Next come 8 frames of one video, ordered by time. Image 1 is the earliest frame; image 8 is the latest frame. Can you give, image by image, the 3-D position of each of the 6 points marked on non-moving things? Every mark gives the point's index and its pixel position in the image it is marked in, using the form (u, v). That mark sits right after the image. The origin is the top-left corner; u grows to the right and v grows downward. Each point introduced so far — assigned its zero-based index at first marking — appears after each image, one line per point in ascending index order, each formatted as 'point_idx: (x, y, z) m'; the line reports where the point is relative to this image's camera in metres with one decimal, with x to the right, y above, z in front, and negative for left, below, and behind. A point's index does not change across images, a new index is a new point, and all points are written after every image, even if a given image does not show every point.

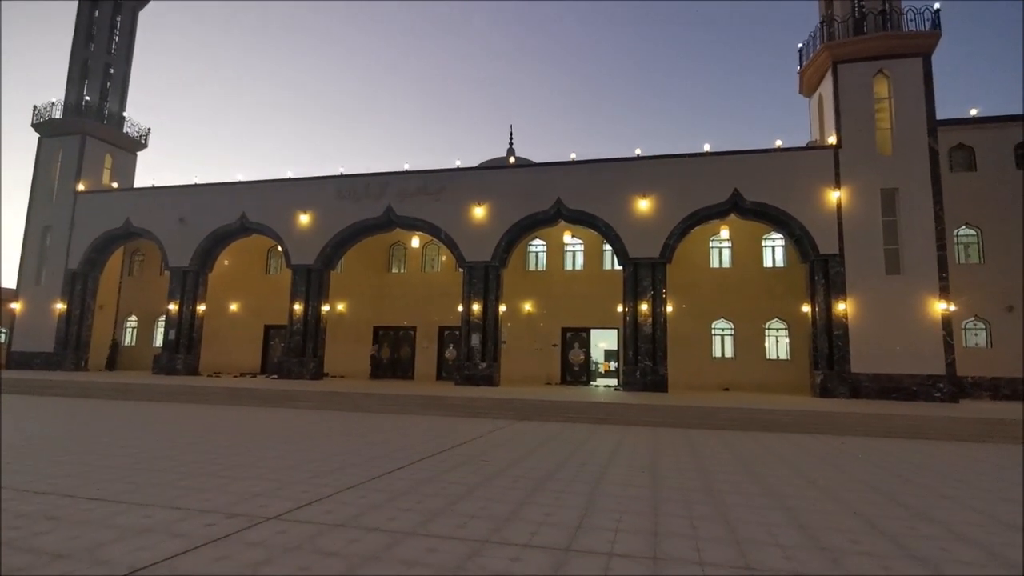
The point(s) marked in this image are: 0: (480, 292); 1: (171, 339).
0: (-1.0, -0.1, +17.0) m
1: (-11.5, -1.8, +19.1) m
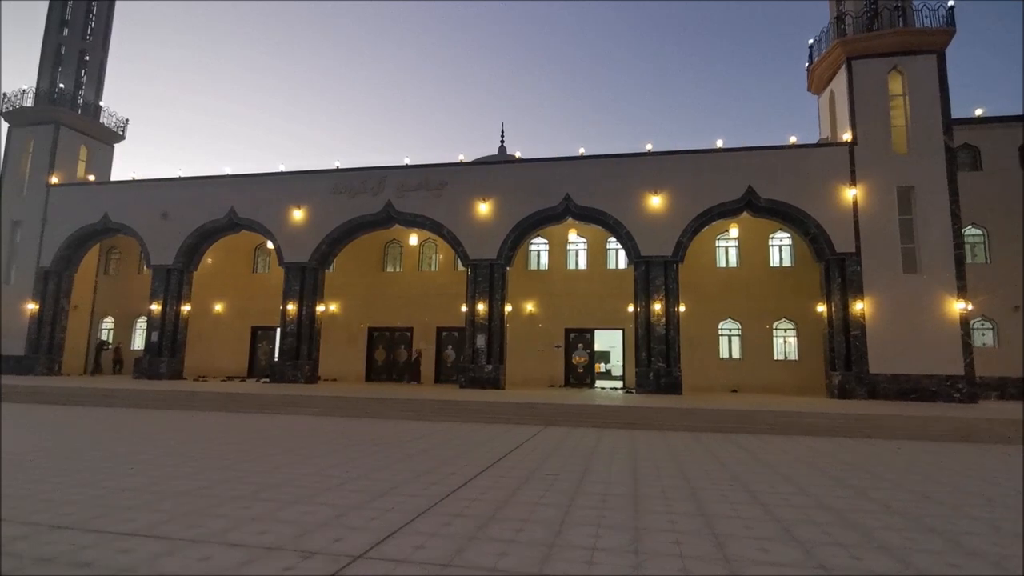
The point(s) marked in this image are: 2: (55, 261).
0: (-0.8, -0.1, +16.3) m
1: (-11.4, -1.7, +18.0) m
2: (-15.5, +0.9, +19.1) m
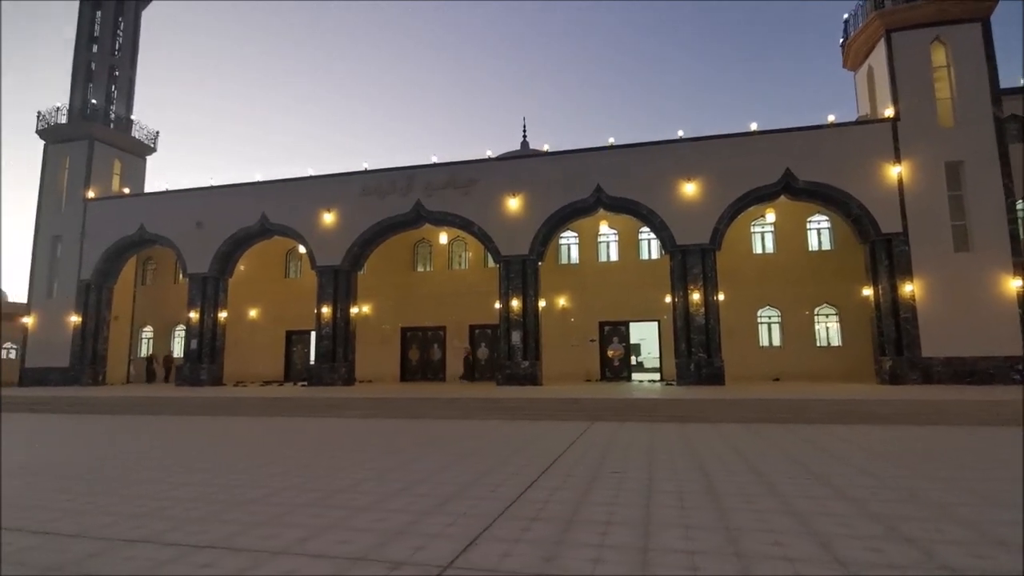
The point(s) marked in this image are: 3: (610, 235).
0: (+0.2, 0.0, +16.2) m
1: (-10.3, -2.0, +18.2) m
2: (-14.4, +0.5, +19.5) m
3: (+3.3, +1.8, +19.1) m
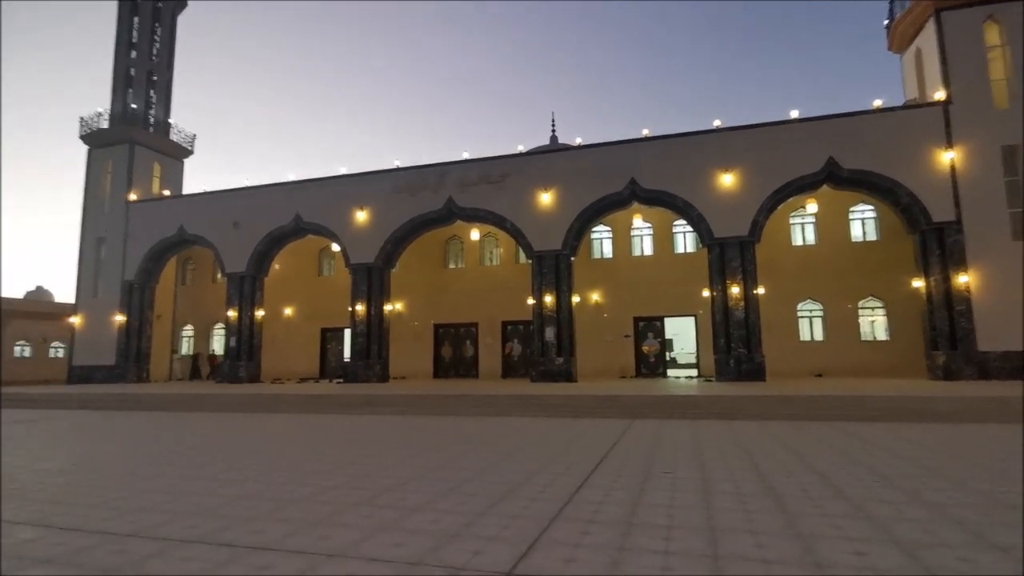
0: (+1.1, +0.1, +16.0) m
1: (-9.3, -2.0, +18.6) m
2: (-13.3, +0.5, +20.0) m
3: (+4.4, +2.0, +18.8) m
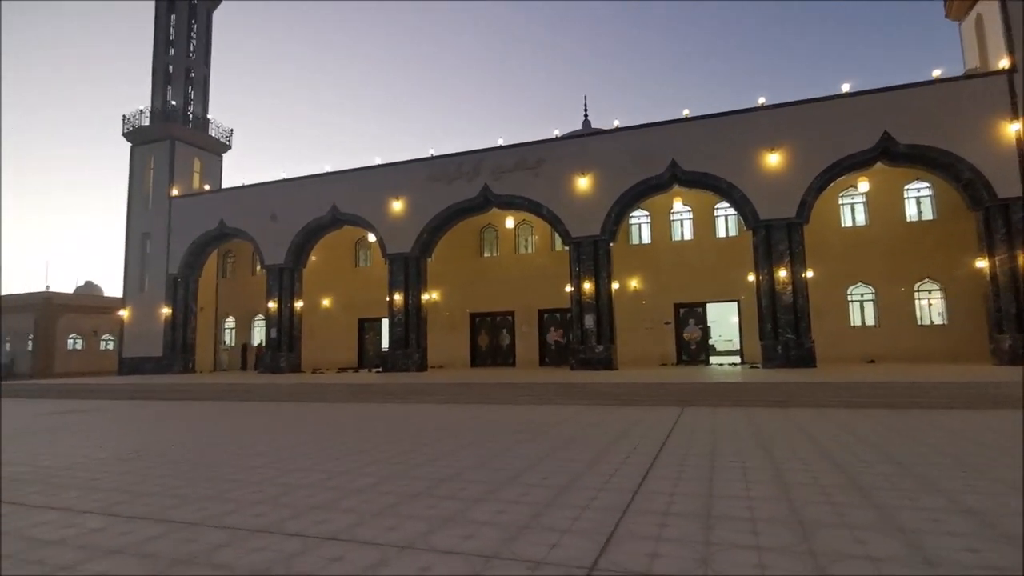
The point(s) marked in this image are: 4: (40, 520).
0: (+2.2, +0.5, +15.7) m
1: (-8.0, -1.7, +18.9) m
2: (-12.0, +0.8, +20.5) m
3: (+5.6, +2.5, +18.3) m
4: (-3.3, -1.6, +3.9) m
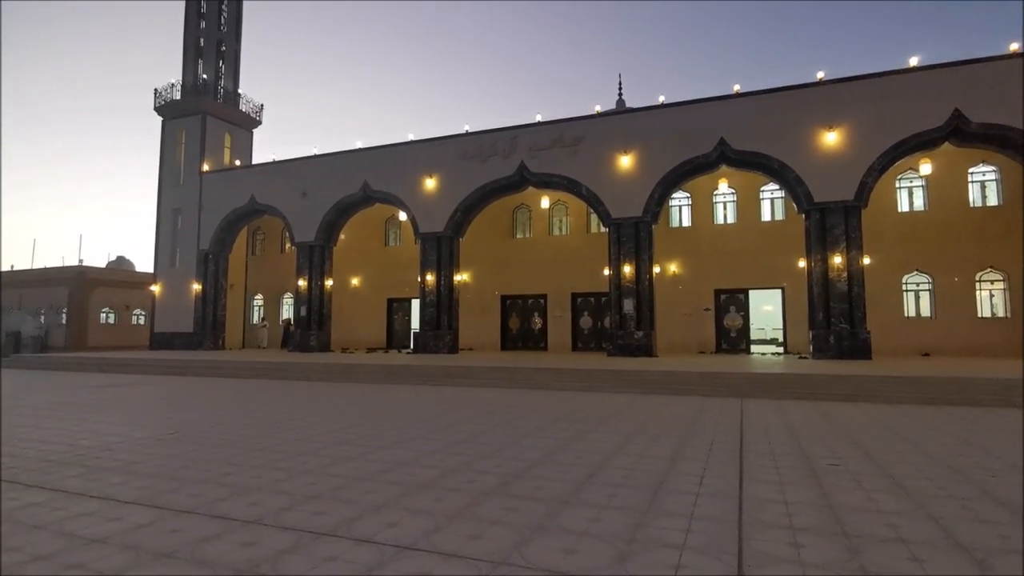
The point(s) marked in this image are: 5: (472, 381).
0: (+3.2, +1.0, +15.1) m
1: (-6.9, -0.9, +18.7) m
2: (-10.8, +1.6, +20.4) m
3: (+6.7, +2.9, +17.5) m
4: (-2.7, -1.4, +3.6) m
5: (-0.9, -1.9, +11.7) m
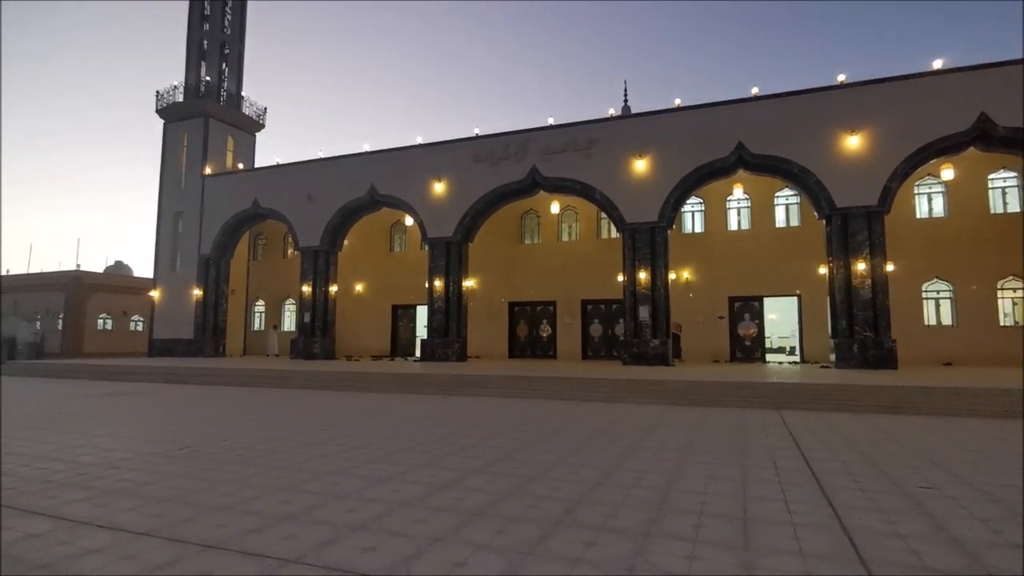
0: (+3.5, +0.8, +14.7) m
1: (-6.6, -1.1, +18.2) m
2: (-10.5, +1.4, +19.9) m
3: (+7.0, +2.7, +17.2) m
4: (-2.3, -1.4, +3.1) m
5: (-0.5, -2.1, +11.3) m
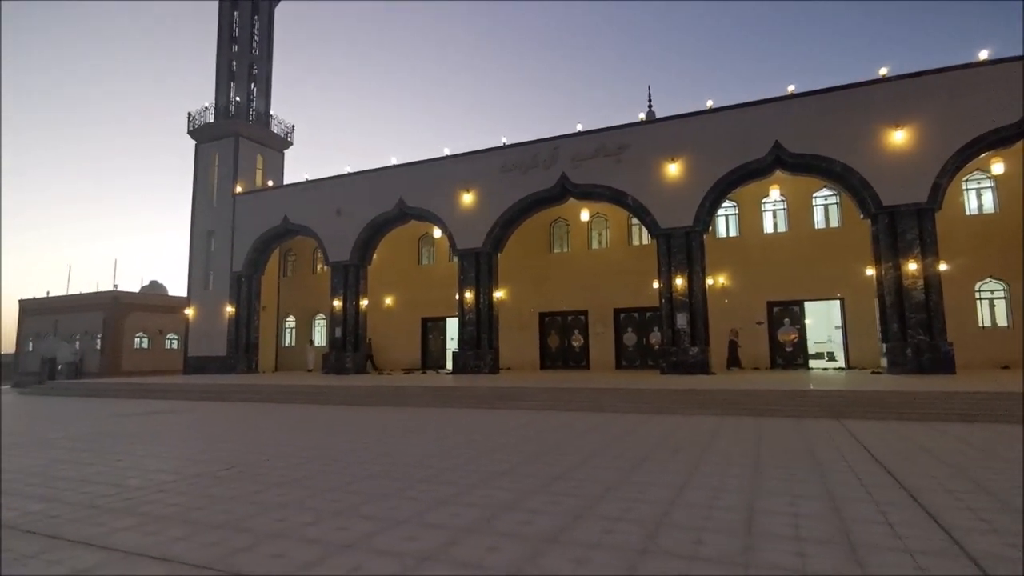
0: (+4.3, +0.6, +14.4) m
1: (-5.6, -1.6, +18.2) m
2: (-9.5, +0.8, +20.1) m
3: (+7.9, +2.6, +16.7) m
4: (-1.9, -1.5, +3.0) m
5: (+0.2, -2.2, +11.0) m
